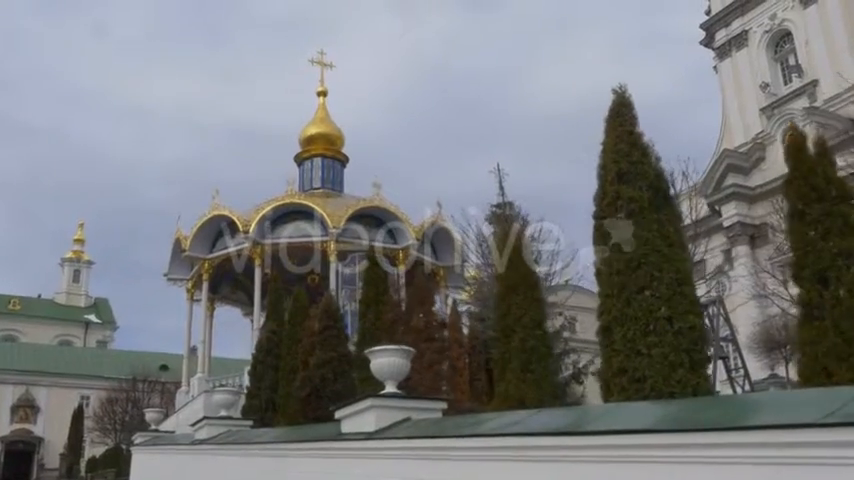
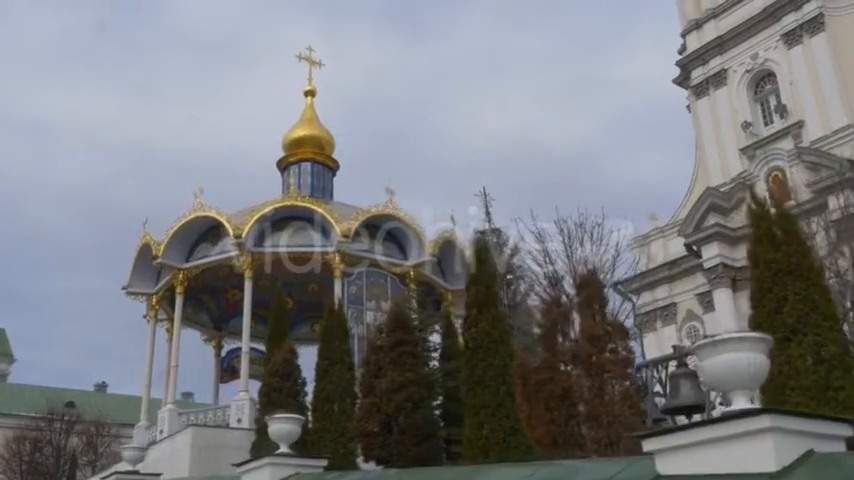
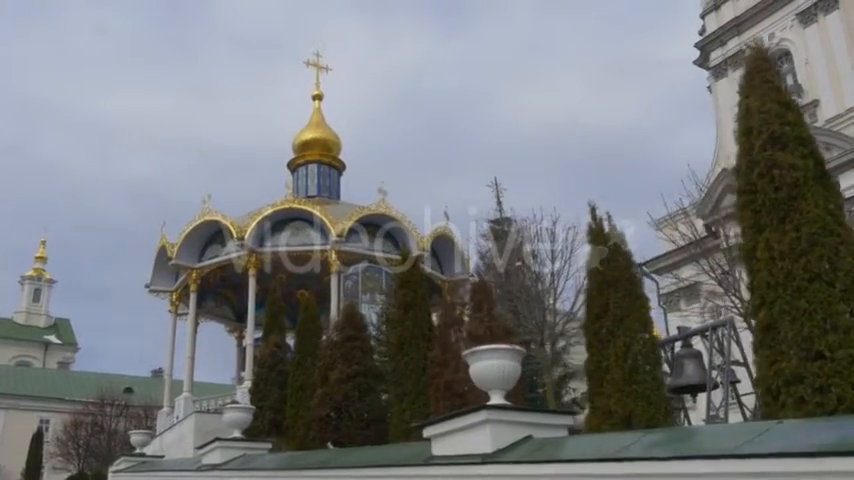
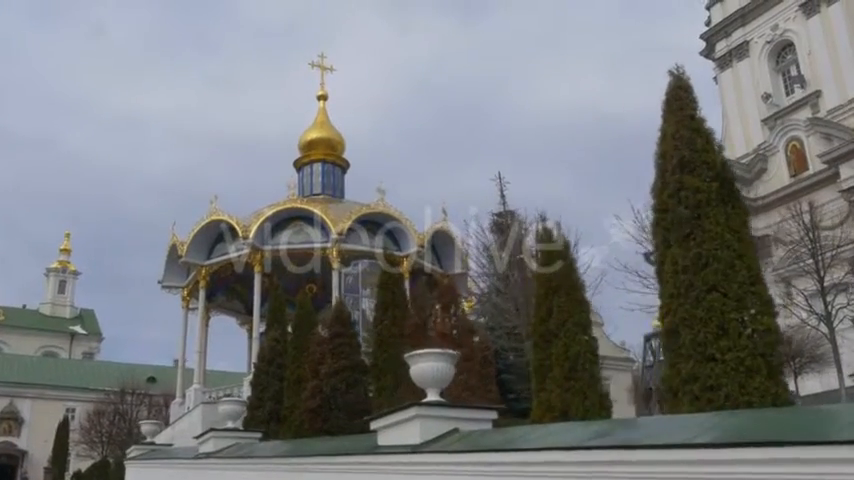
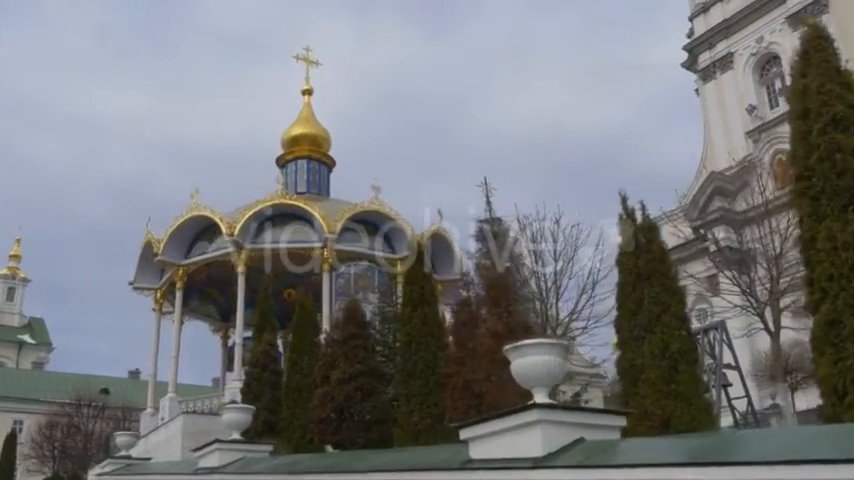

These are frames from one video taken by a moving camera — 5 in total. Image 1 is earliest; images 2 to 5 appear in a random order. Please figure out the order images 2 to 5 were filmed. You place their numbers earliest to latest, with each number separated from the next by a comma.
4, 3, 5, 2
